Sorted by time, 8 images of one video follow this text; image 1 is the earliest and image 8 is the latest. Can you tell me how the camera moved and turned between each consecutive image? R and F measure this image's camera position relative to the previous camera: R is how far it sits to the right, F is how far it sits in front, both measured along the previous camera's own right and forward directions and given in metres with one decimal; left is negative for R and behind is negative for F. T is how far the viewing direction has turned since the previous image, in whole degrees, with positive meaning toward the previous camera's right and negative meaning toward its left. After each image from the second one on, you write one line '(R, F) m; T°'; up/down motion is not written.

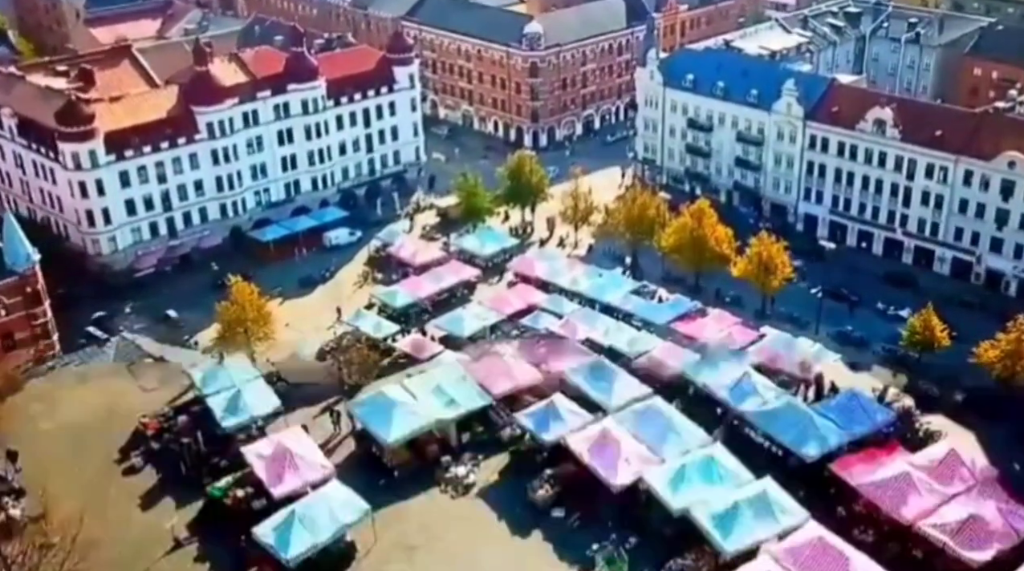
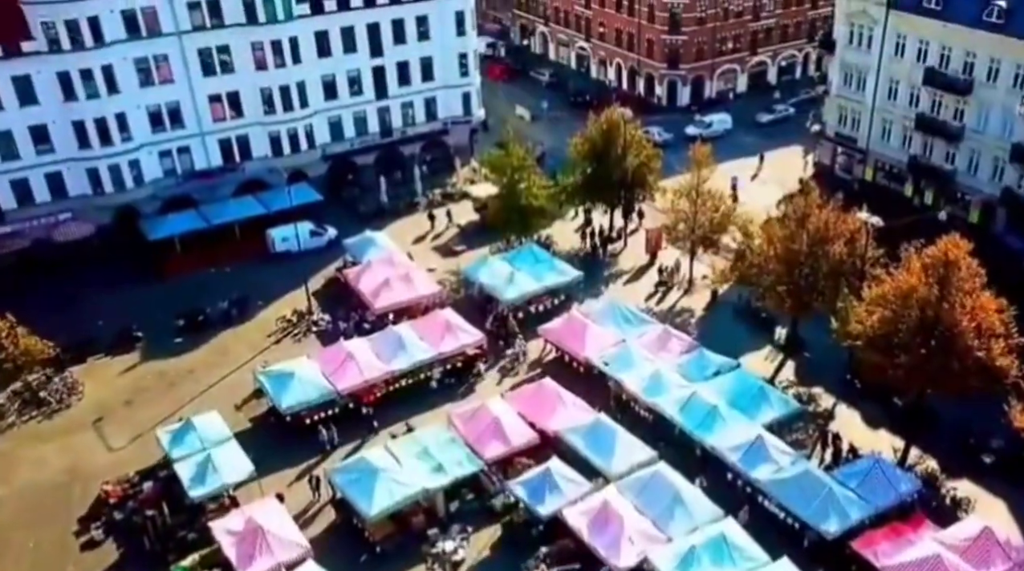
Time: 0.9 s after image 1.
(+0.3, +4.0) m; 0°
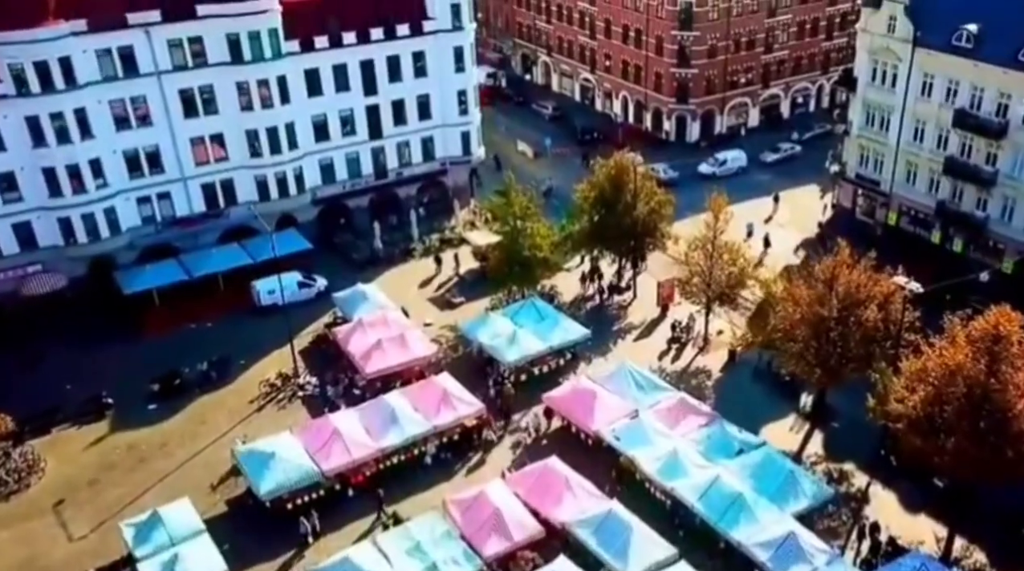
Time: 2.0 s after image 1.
(-0.1, +4.9) m; 0°
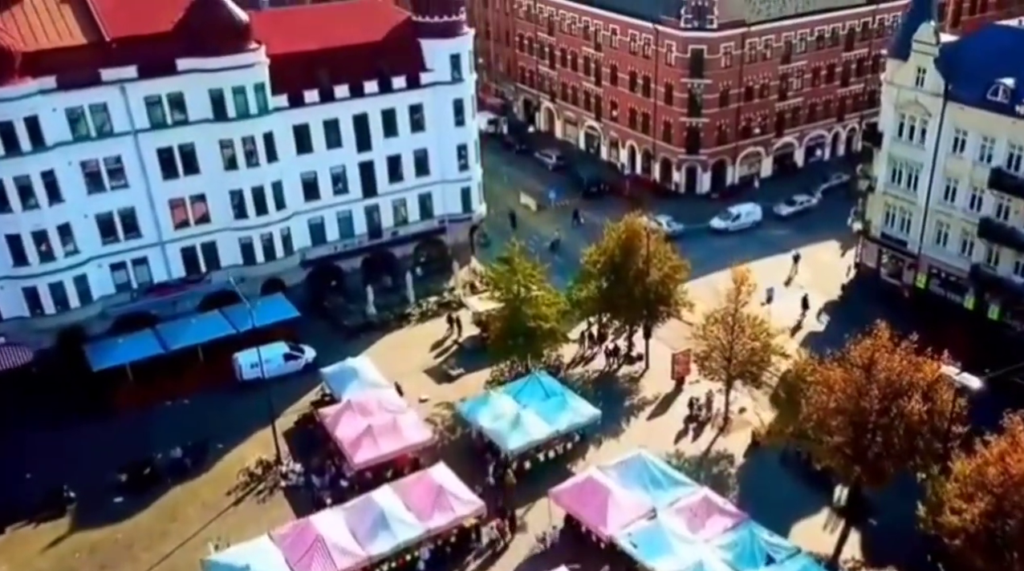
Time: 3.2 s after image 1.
(-0.1, +5.1) m; 0°
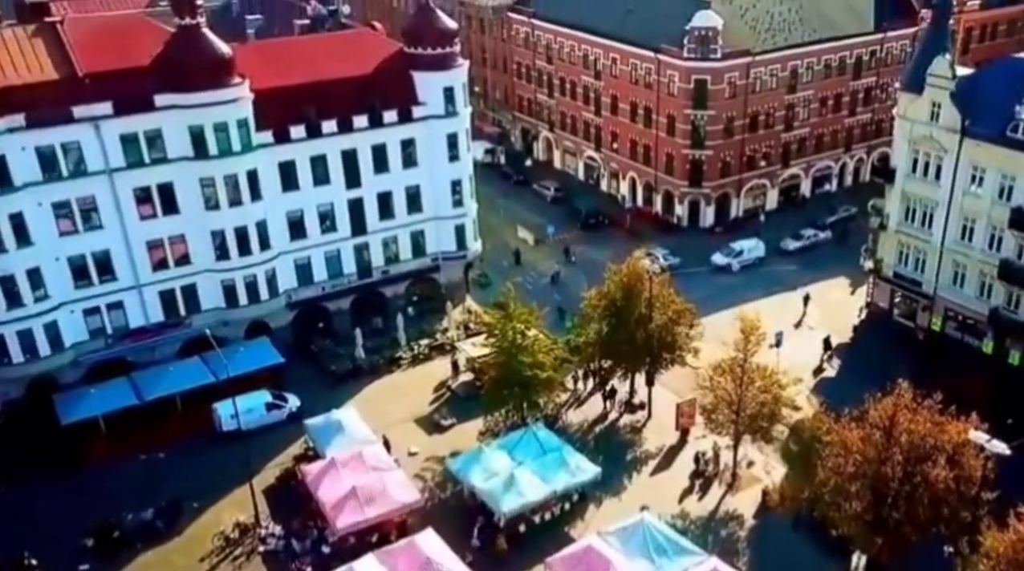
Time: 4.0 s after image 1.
(+0.3, +3.3) m; 0°
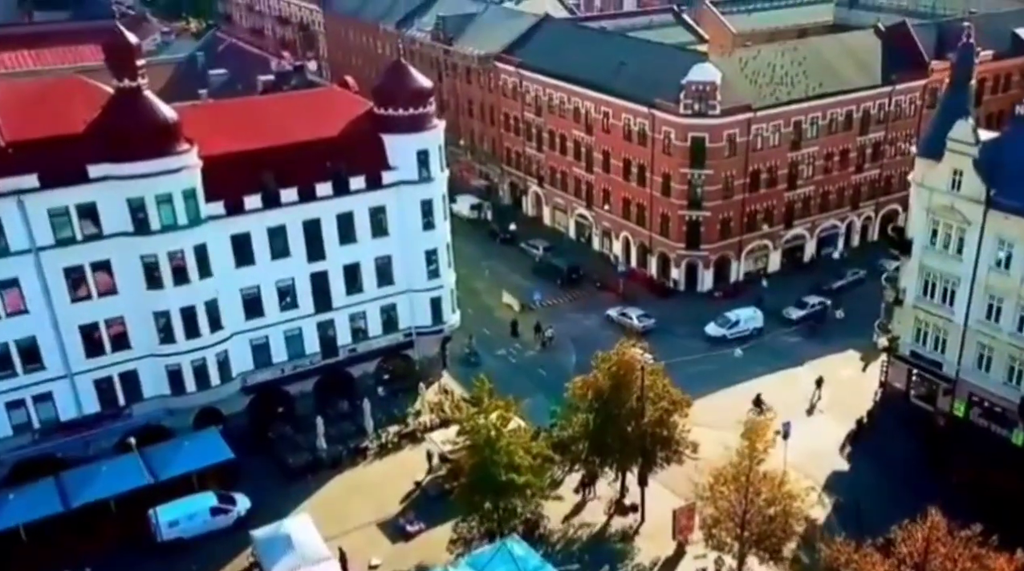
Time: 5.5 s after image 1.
(+1.2, +6.5) m; 0°
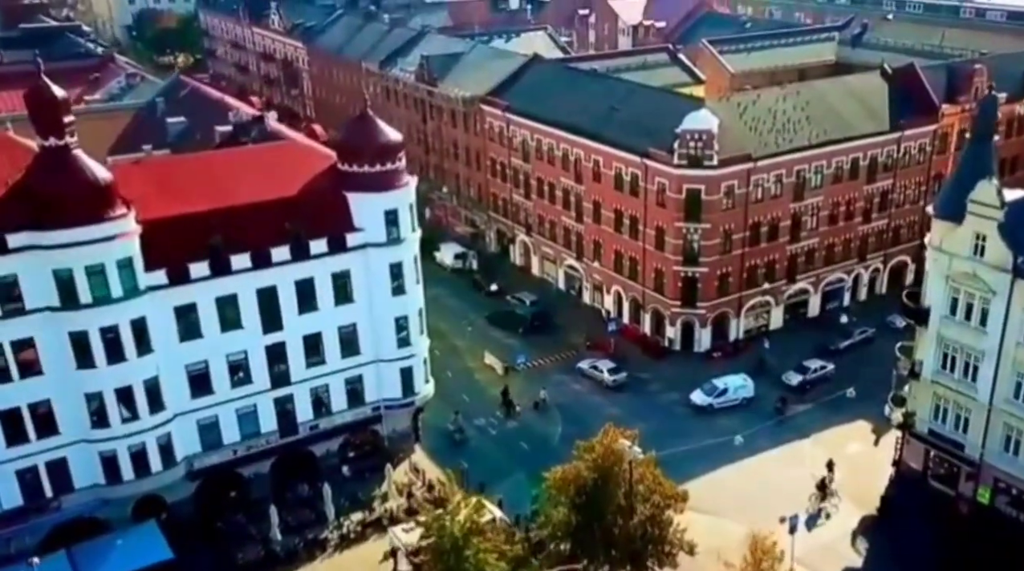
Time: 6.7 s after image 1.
(+1.3, +5.9) m; 0°
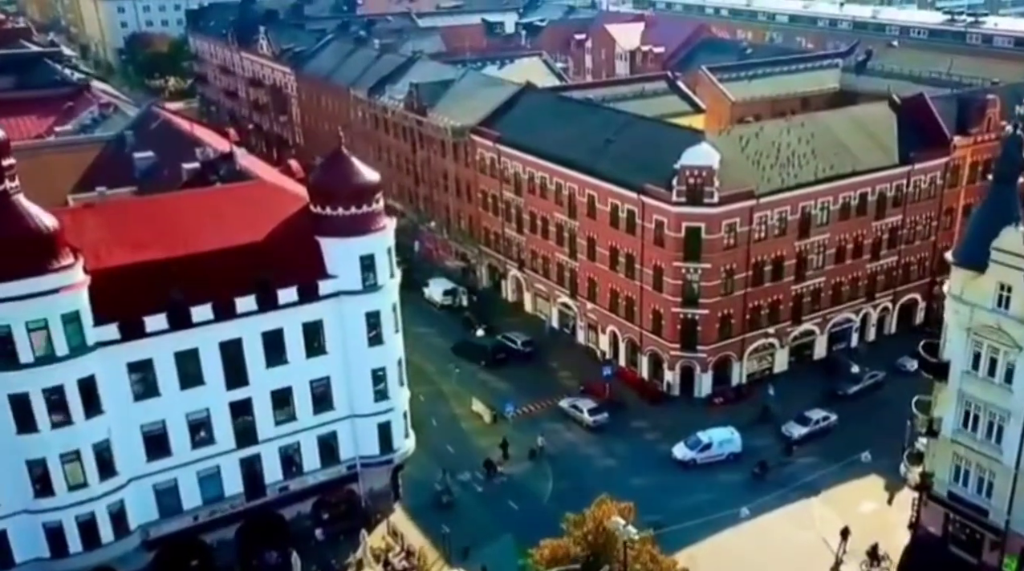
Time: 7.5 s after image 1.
(+0.8, +4.4) m; 0°
